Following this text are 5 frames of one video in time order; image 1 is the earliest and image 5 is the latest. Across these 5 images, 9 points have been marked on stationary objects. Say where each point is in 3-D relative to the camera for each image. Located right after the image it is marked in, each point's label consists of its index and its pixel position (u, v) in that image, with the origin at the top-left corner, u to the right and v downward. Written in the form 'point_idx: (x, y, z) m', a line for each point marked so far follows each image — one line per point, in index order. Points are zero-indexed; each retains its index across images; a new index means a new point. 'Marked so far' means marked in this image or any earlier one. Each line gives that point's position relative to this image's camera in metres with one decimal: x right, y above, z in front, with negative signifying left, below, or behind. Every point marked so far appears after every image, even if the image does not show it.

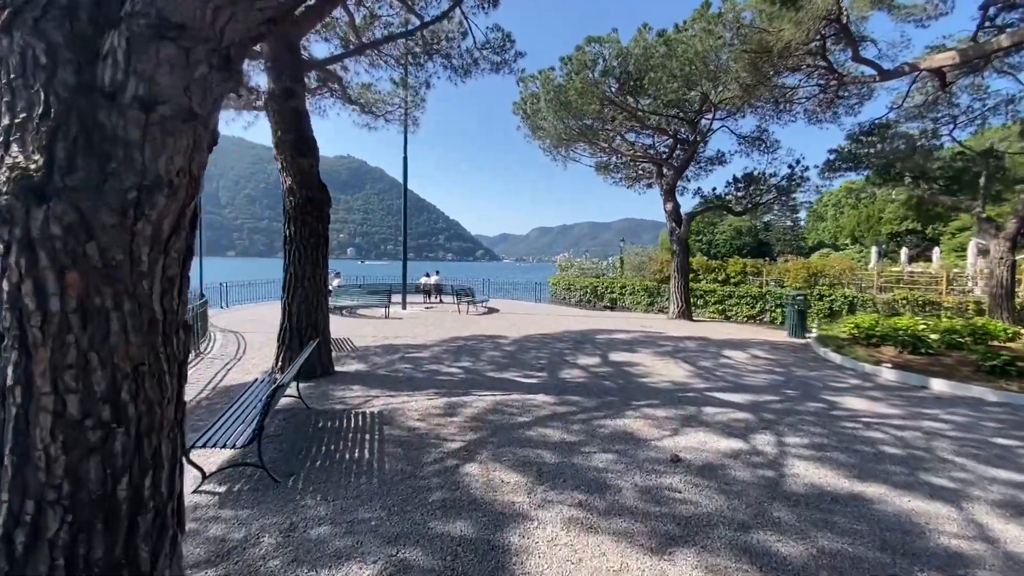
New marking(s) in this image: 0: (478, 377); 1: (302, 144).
0: (-0.5, -1.2, +6.7) m
1: (-2.8, +1.9, +6.5) m
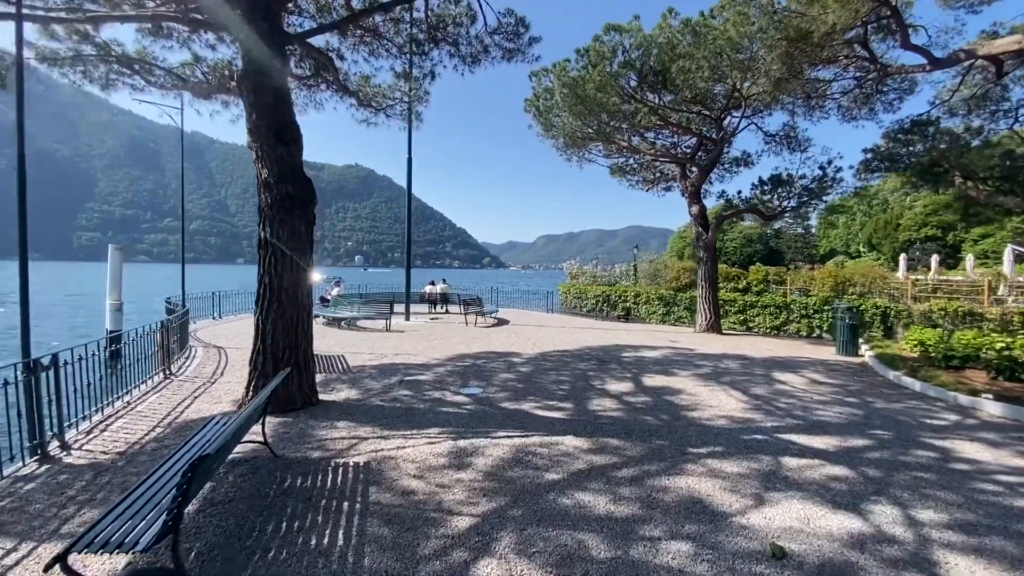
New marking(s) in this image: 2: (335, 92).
0: (-0.2, -1.4, +5.5) m
1: (-2.6, +1.8, +5.4) m
2: (-3.7, +4.1, +10.1) m
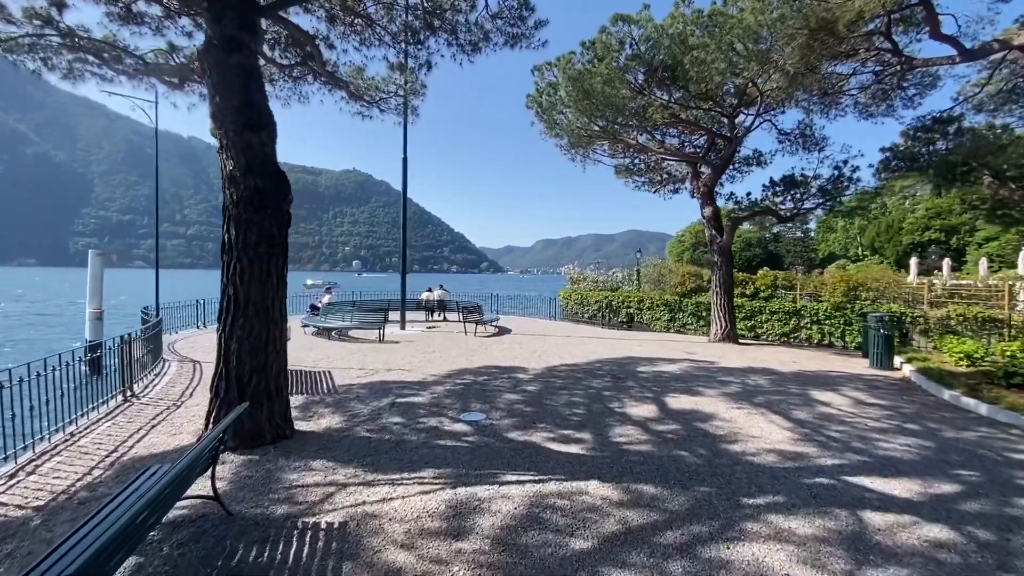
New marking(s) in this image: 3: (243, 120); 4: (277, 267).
0: (-0.1, -1.5, +4.7) m
1: (-2.5, +1.7, +4.6) m
2: (-3.7, +3.9, +9.3) m
3: (-2.6, +1.6, +4.6) m
4: (-2.2, +0.2, +4.6) m
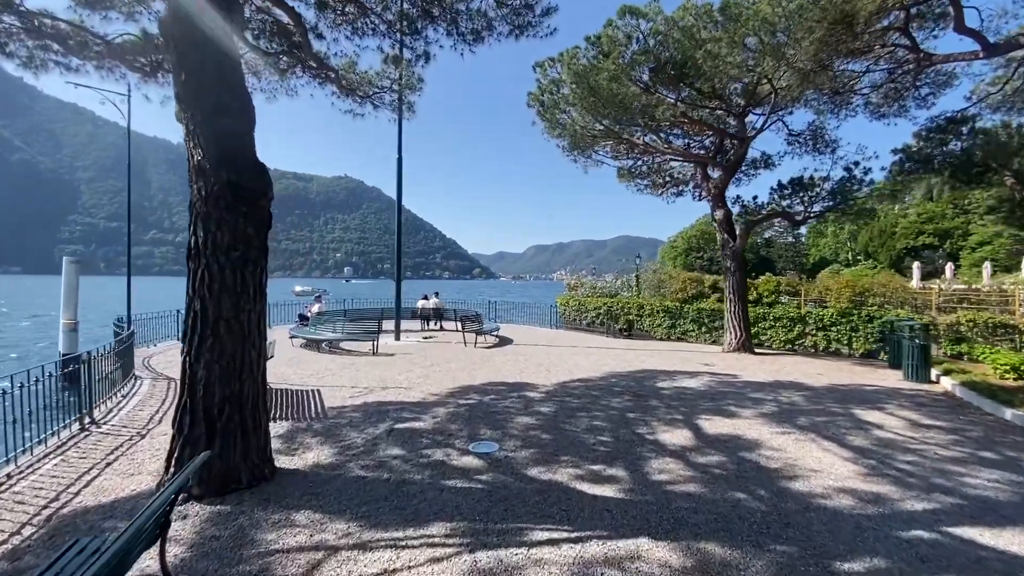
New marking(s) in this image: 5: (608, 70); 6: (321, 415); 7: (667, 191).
0: (0.0, -1.6, +4.0) m
1: (-2.3, +1.6, +3.9) m
2: (-3.6, +3.8, +8.6) m
3: (-2.4, +1.5, +3.9) m
4: (-2.1, +0.1, +3.8) m
5: (+2.3, +5.2, +11.5) m
6: (-2.3, -1.5, +5.7) m
7: (+4.9, +3.1, +15.4) m
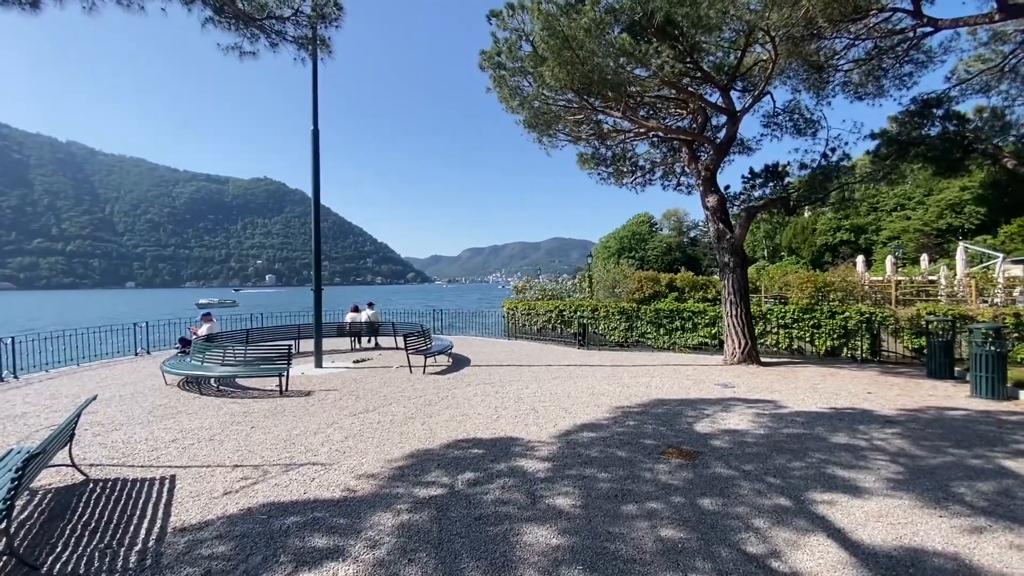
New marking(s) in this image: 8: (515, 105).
0: (+0.3, -1.7, +1.6) m
1: (-2.1, +1.4, +1.2) m
2: (-4.1, +3.5, +5.7) m
3: (-2.2, +1.4, +1.1) m
4: (-1.8, 0.0, +1.1) m
5: (+1.3, +5.1, +9.3) m
6: (-2.2, -1.7, +3.0) m
7: (+3.5, +3.1, +13.5) m
8: (+0.1, +4.3, +11.2) m
